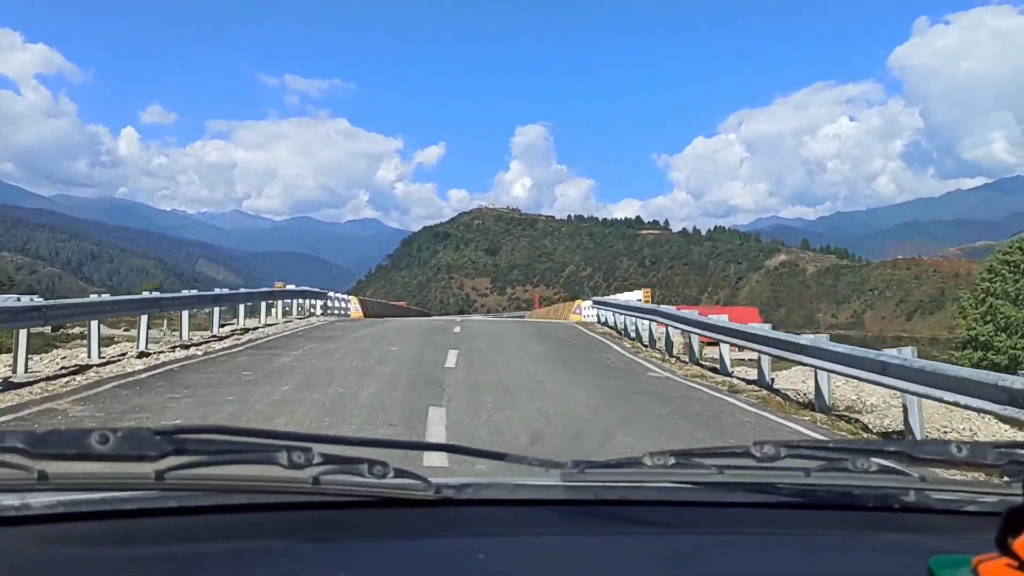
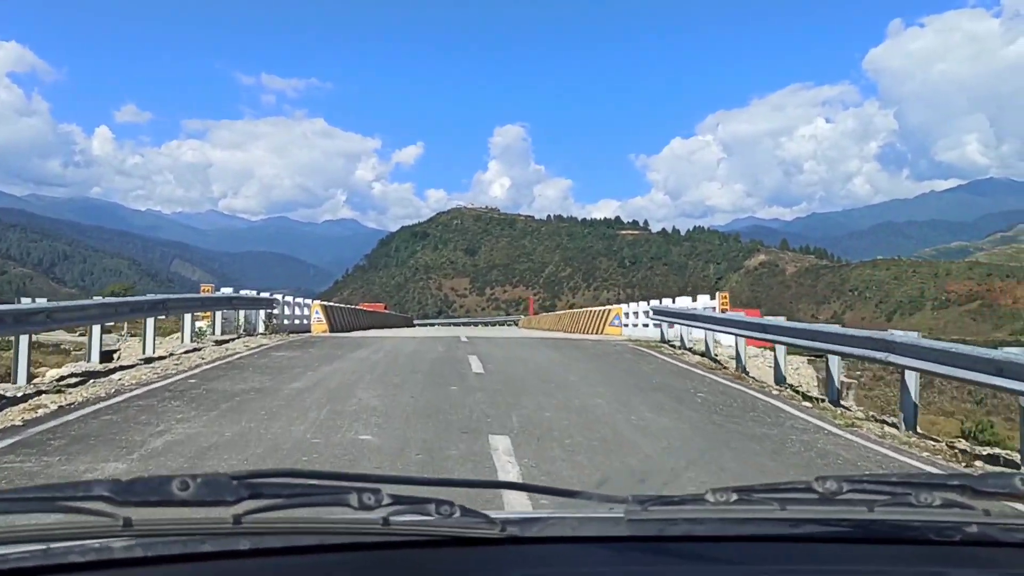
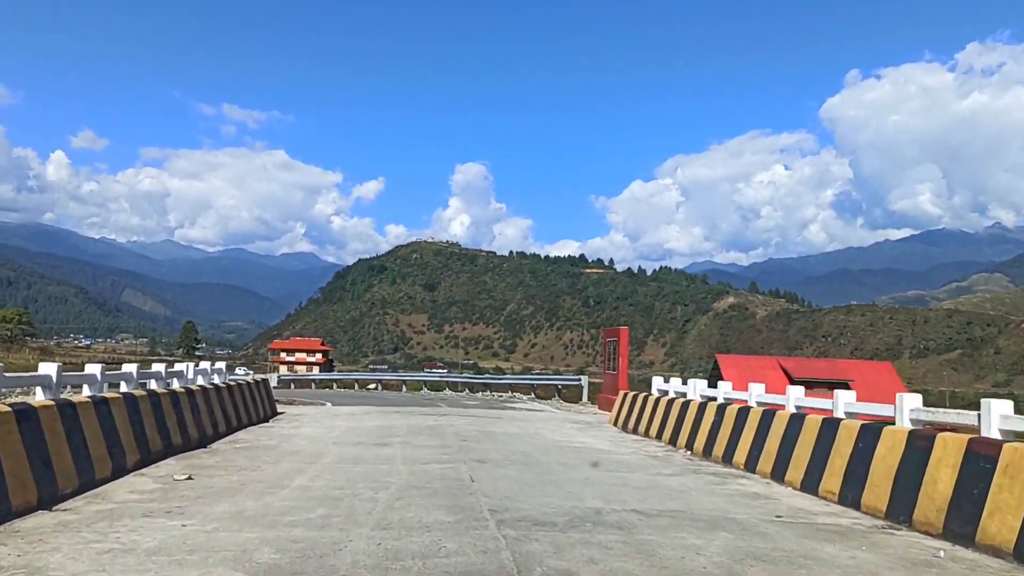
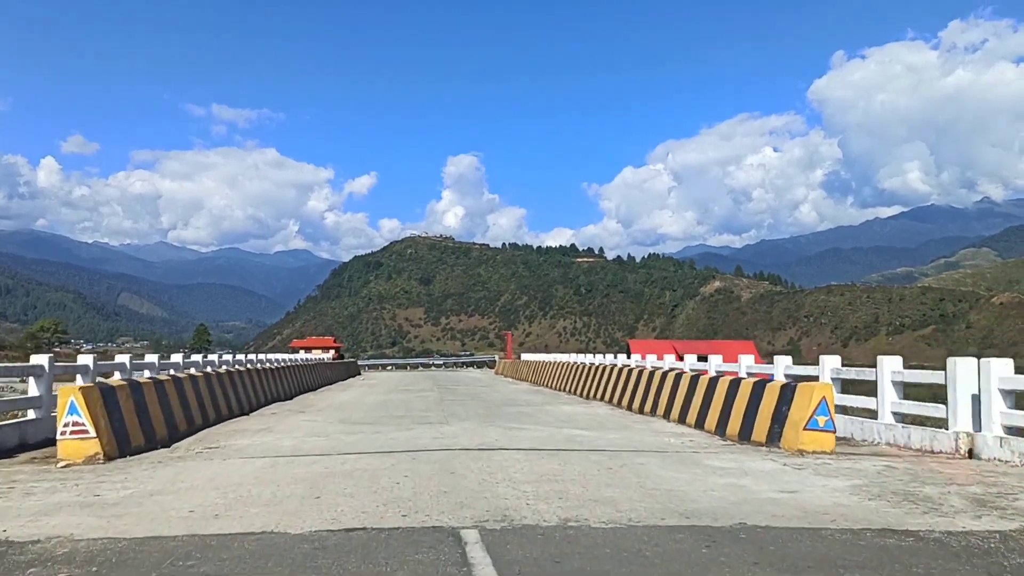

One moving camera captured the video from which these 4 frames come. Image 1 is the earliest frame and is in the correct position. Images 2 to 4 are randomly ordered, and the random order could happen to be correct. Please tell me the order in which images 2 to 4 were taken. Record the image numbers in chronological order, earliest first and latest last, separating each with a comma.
2, 4, 3
